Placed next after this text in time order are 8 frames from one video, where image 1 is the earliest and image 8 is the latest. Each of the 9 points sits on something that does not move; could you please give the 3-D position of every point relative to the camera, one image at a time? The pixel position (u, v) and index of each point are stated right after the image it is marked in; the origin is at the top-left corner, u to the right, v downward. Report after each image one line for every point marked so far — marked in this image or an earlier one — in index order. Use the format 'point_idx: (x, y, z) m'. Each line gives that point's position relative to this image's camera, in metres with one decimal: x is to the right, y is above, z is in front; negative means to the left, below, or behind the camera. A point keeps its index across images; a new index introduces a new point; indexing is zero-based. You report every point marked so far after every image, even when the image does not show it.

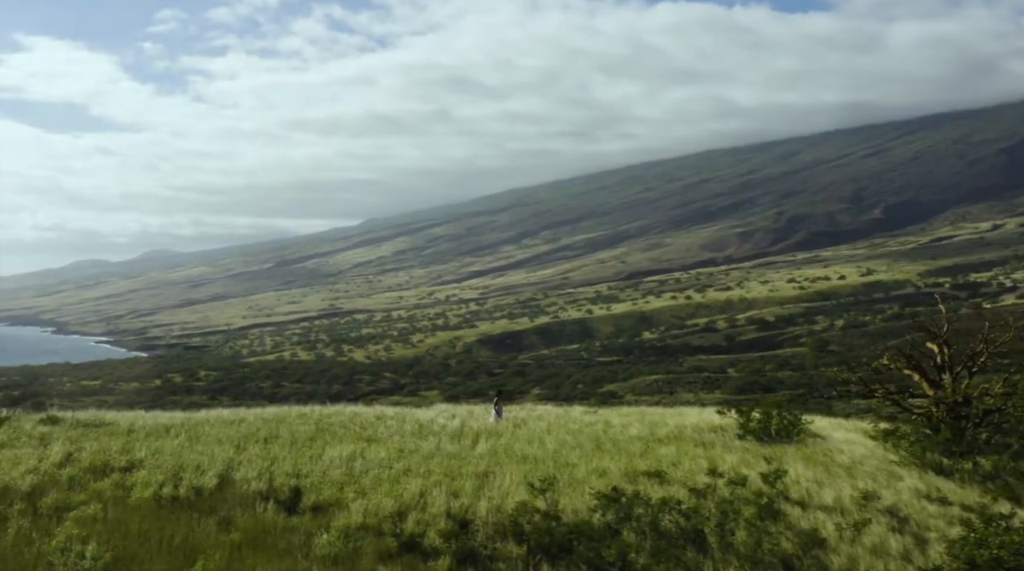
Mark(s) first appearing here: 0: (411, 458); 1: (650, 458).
0: (-2.2, -3.8, +17.6) m
1: (+3.1, -4.0, +18.6) m
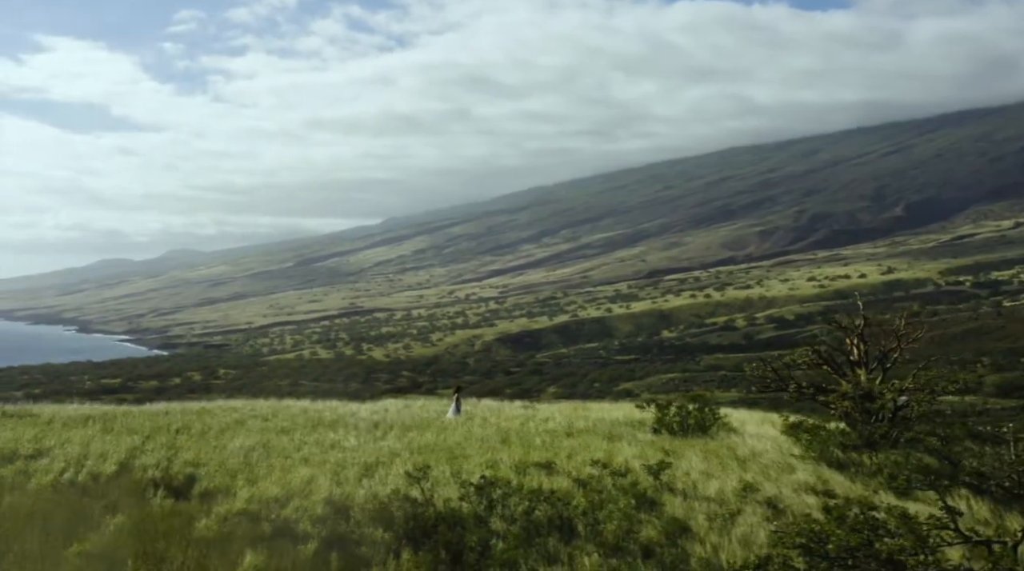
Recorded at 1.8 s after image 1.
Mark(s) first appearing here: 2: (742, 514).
0: (-4.4, -3.7, +18.2) m
1: (+0.9, -3.9, +19.1) m
2: (+4.4, -4.4, +15.6) m
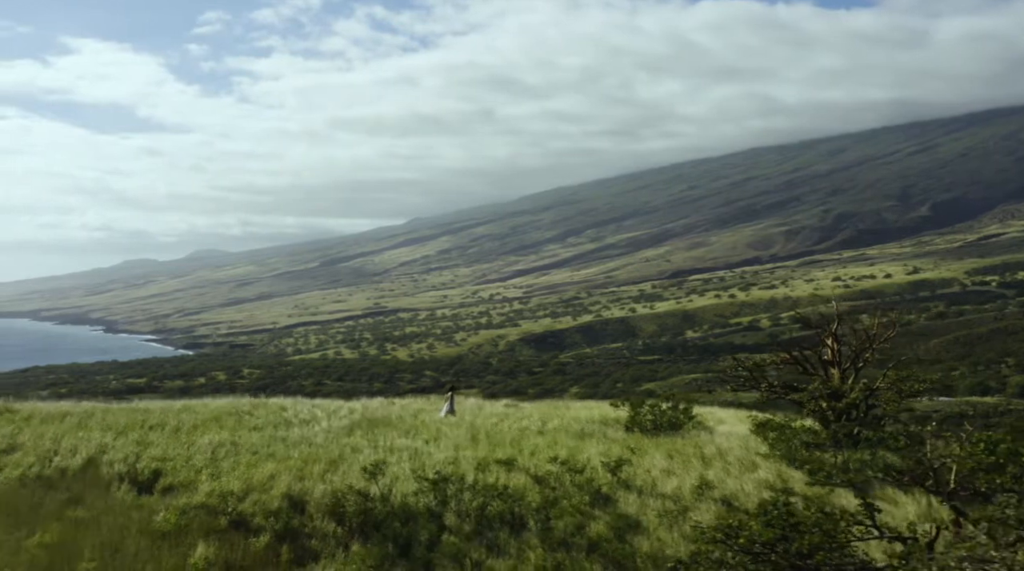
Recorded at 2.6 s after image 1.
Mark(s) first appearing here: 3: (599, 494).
0: (-5.3, -3.7, +18.6) m
1: (+0.1, -3.9, +19.4) m
2: (+3.5, -4.4, +15.8) m
3: (+1.7, -4.2, +16.1) m
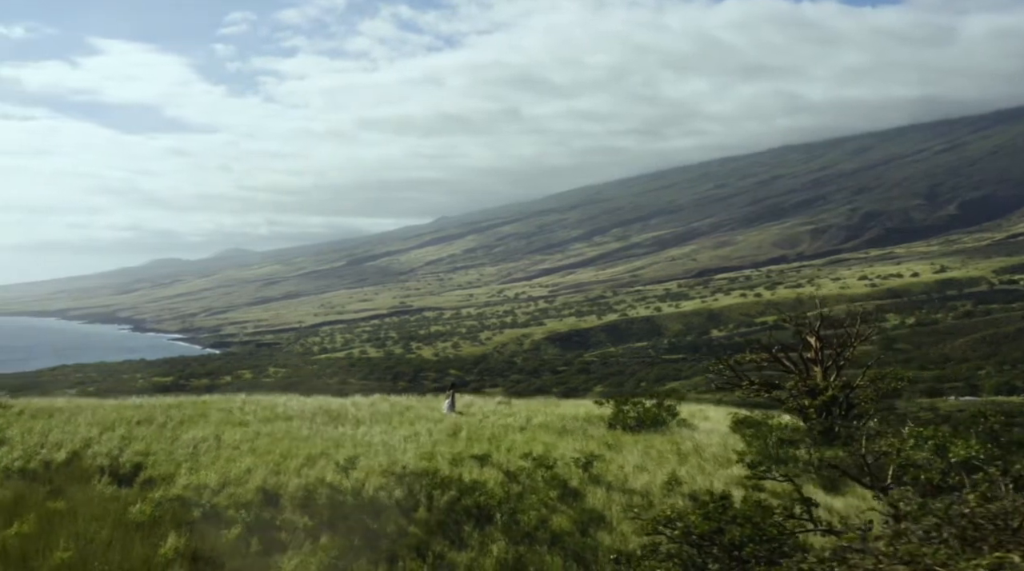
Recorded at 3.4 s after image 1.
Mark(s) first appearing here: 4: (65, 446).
0: (-5.8, -3.7, +19.0) m
1: (-0.5, -3.9, +19.7) m
2: (+2.9, -4.4, +16.1) m
3: (+1.1, -4.1, +16.4) m
4: (-9.7, -3.5, +17.6) m
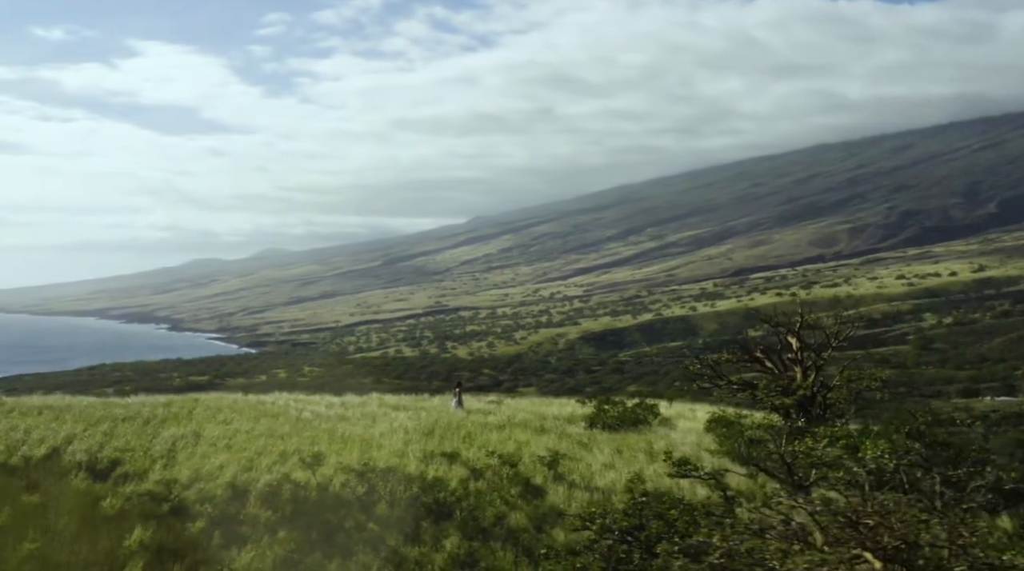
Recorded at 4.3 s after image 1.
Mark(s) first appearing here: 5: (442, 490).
0: (-6.5, -3.7, +19.5) m
1: (-1.1, -3.9, +20.1) m
2: (+2.1, -4.4, +16.3) m
3: (+0.3, -4.1, +16.7) m
4: (-10.5, -3.5, +18.2) m
5: (-1.4, -4.1, +16.0) m
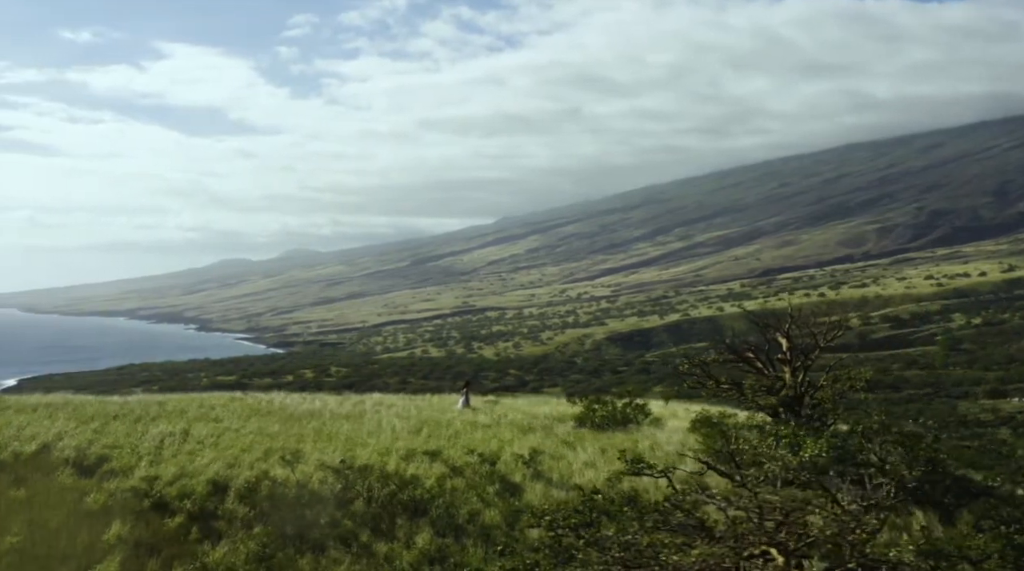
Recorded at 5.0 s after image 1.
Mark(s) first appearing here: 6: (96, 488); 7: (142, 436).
0: (-6.9, -3.7, +19.8) m
1: (-1.5, -3.9, +20.2) m
2: (+1.6, -4.4, +16.4) m
3: (-0.2, -4.1, +16.8) m
4: (-10.9, -3.5, +18.6) m
5: (-1.9, -4.1, +16.2) m
6: (-8.3, -4.1, +16.3) m
7: (-8.8, -3.6, +19.3) m
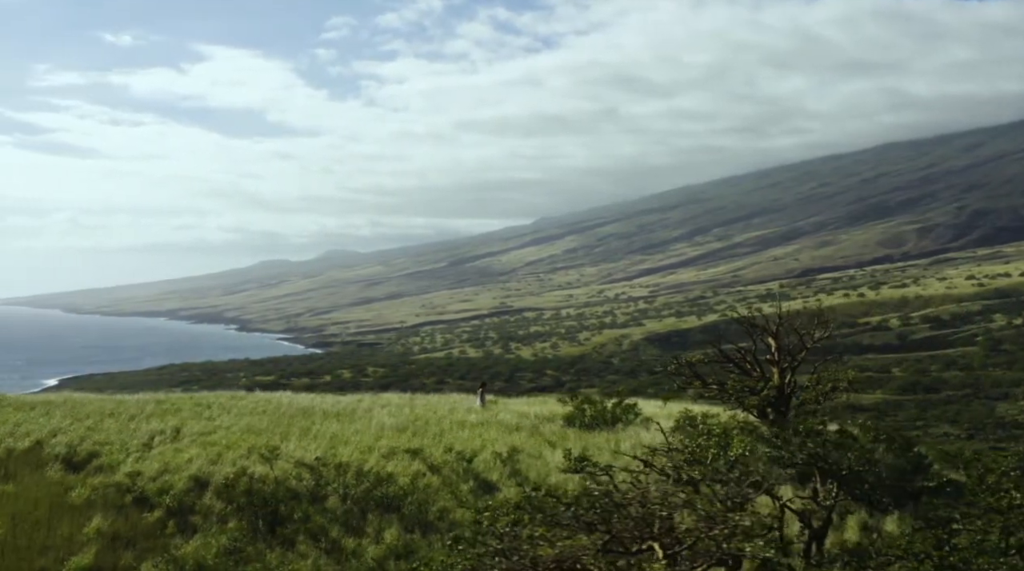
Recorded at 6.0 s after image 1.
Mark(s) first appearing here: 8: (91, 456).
0: (-7.4, -3.7, +20.3) m
1: (-2.0, -3.9, +20.5) m
2: (+1.1, -4.4, +16.6) m
3: (-0.7, -4.2, +17.1) m
4: (-11.4, -3.5, +19.1) m
5: (-2.5, -4.1, +16.5) m
6: (-8.9, -4.1, +16.8) m
7: (-9.3, -3.6, +19.8) m
8: (-9.5, -3.9, +18.3) m
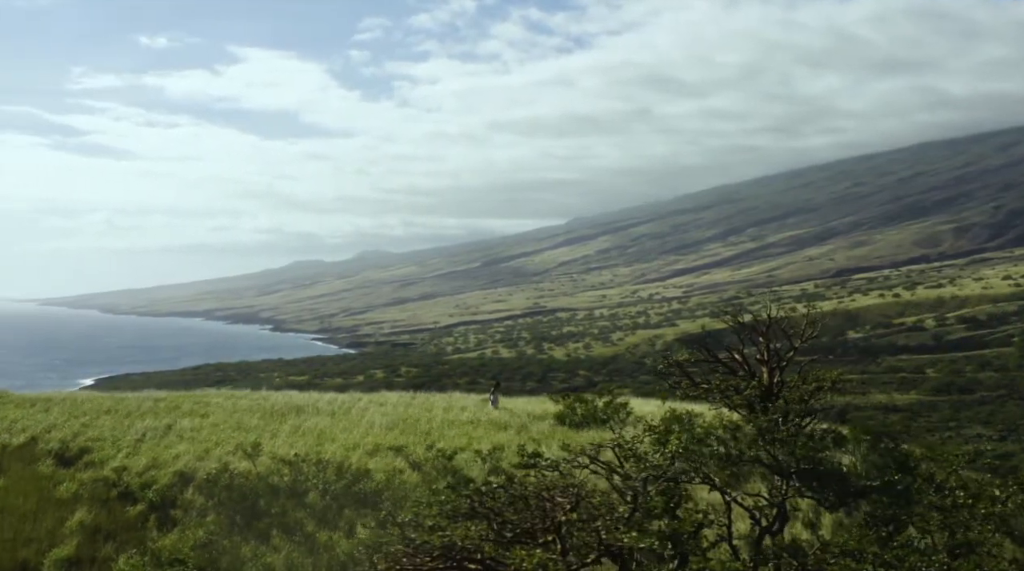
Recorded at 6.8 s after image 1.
0: (-7.7, -3.7, +20.7) m
1: (-2.3, -3.9, +20.8) m
2: (+0.6, -4.4, +16.8) m
3: (-1.2, -4.1, +17.3) m
4: (-11.8, -3.5, +19.7) m
5: (-3.0, -4.1, +16.8) m
6: (-9.4, -4.1, +17.2) m
7: (-9.7, -3.6, +20.3) m
8: (-9.9, -3.8, +18.7) m
